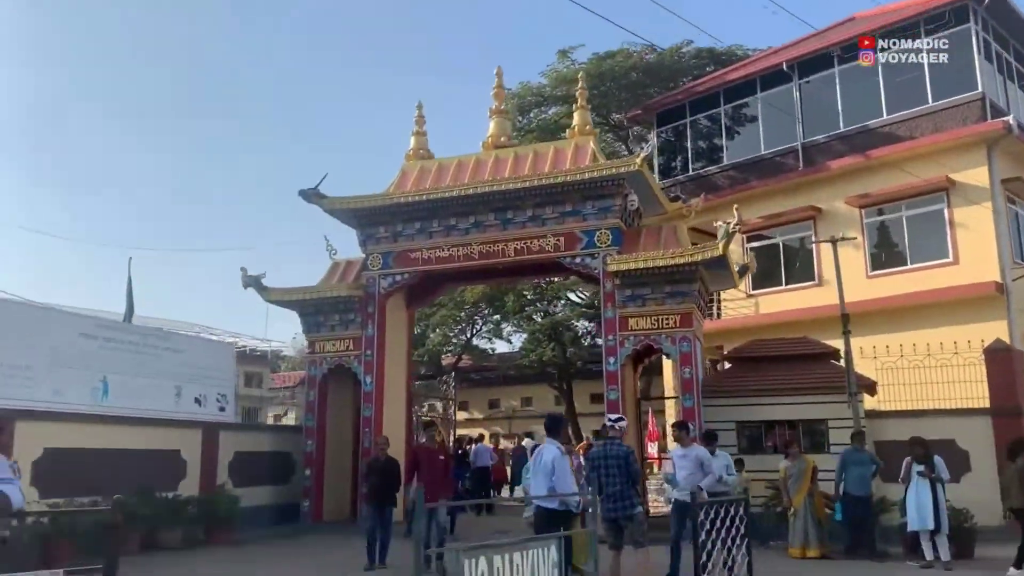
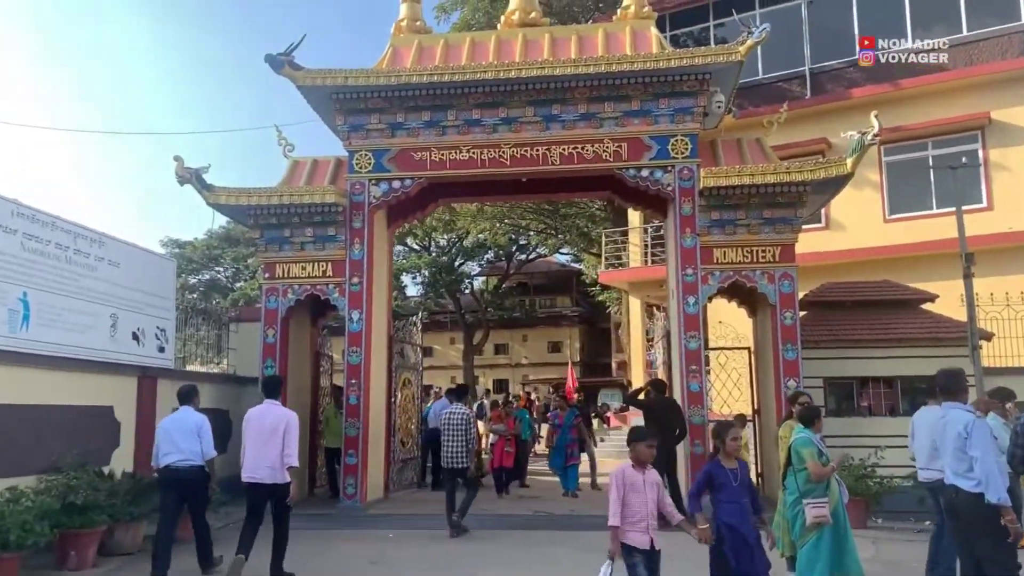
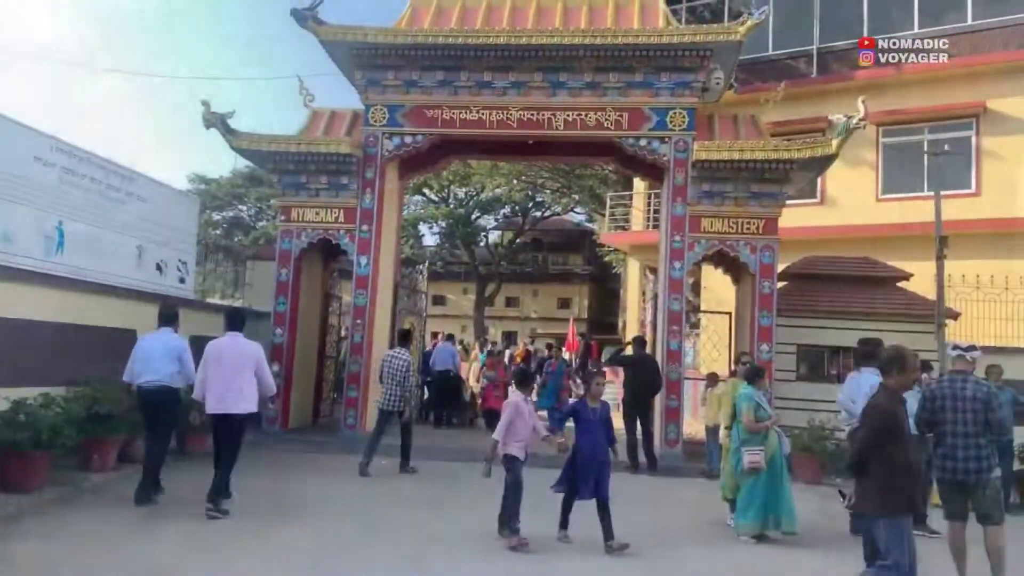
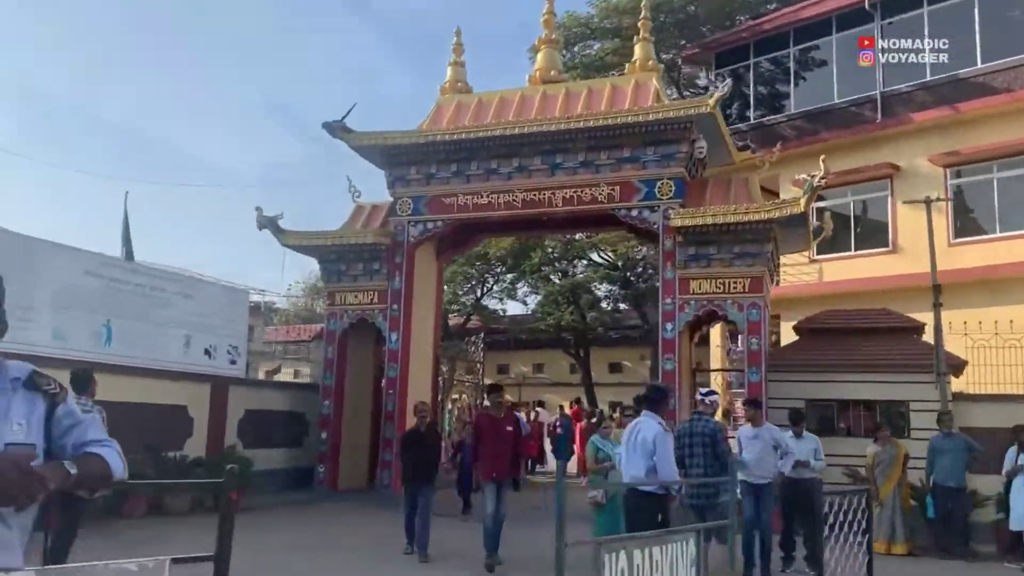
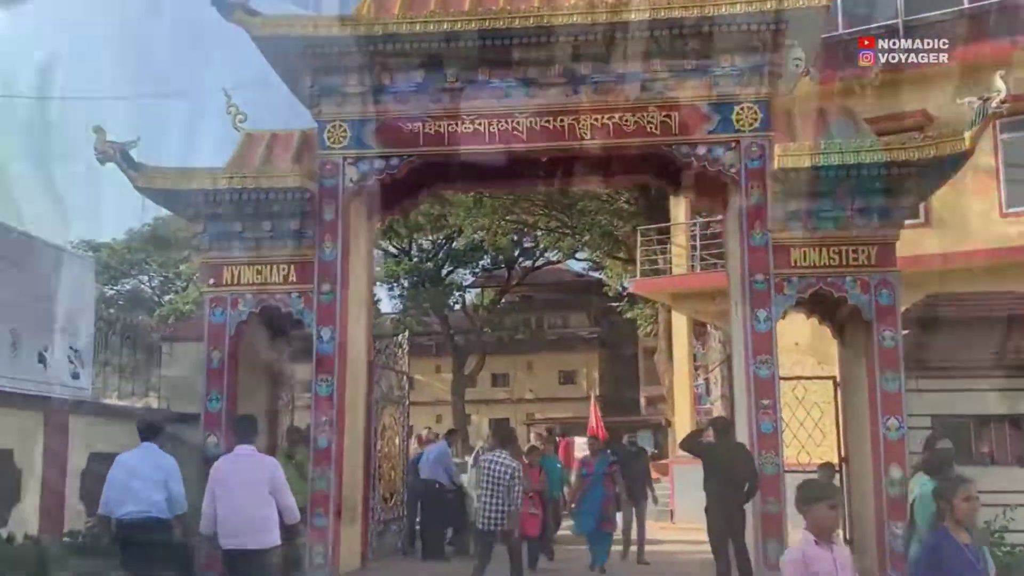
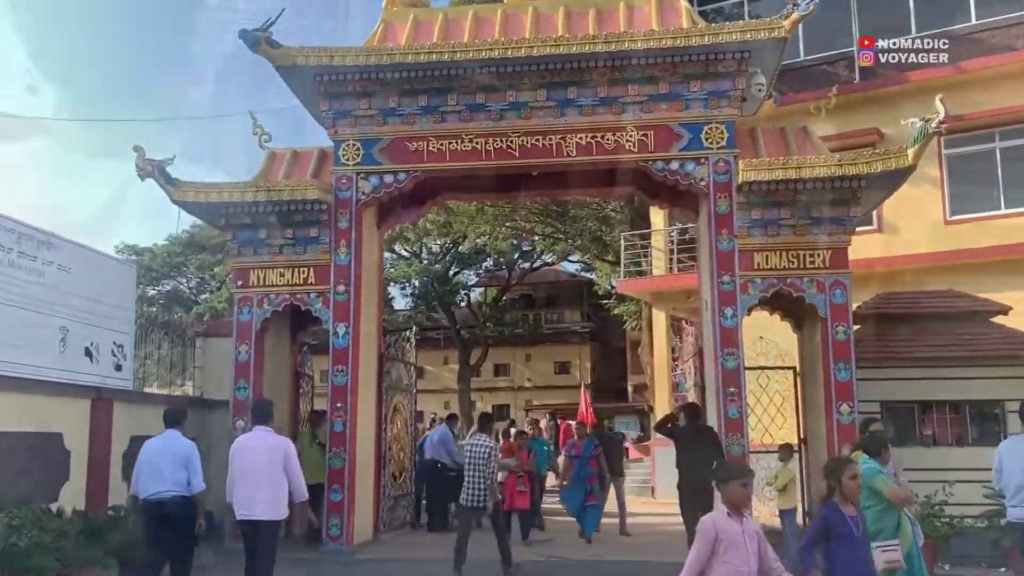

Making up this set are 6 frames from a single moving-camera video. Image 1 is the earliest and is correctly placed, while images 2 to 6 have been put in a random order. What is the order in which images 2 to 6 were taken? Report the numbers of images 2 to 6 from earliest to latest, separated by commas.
4, 3, 2, 6, 5
